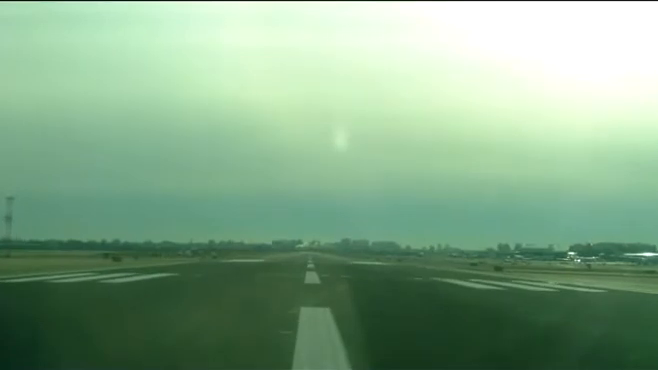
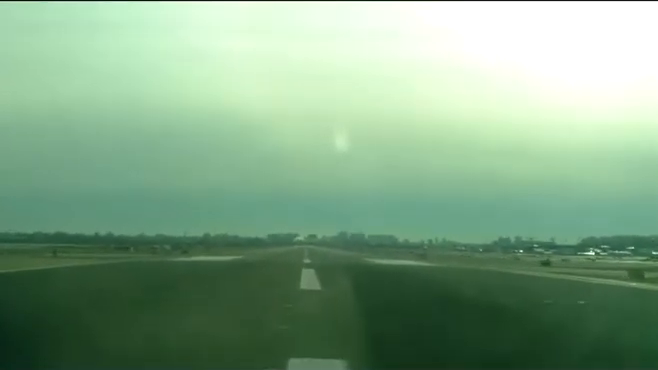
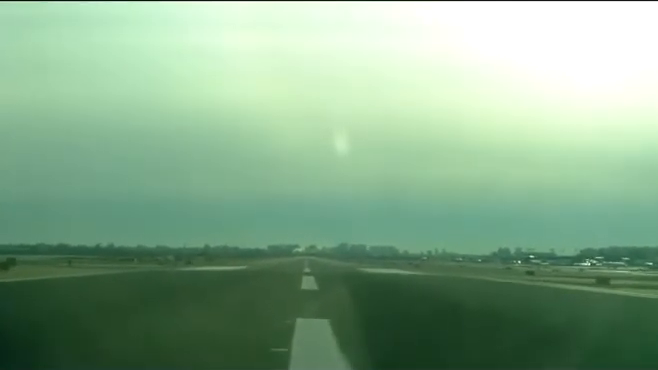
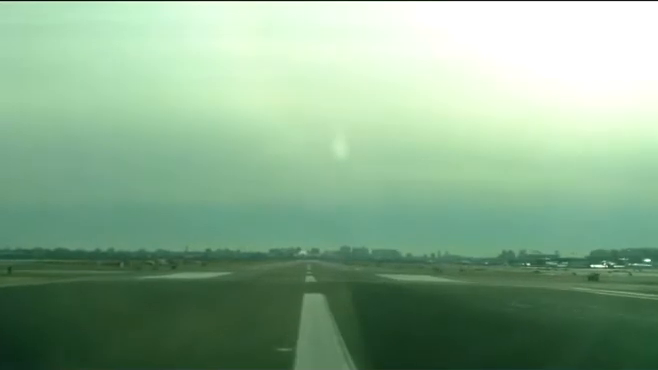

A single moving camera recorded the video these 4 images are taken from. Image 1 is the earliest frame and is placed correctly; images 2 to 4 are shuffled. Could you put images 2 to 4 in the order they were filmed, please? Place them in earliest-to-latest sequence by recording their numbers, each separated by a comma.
3, 2, 4
